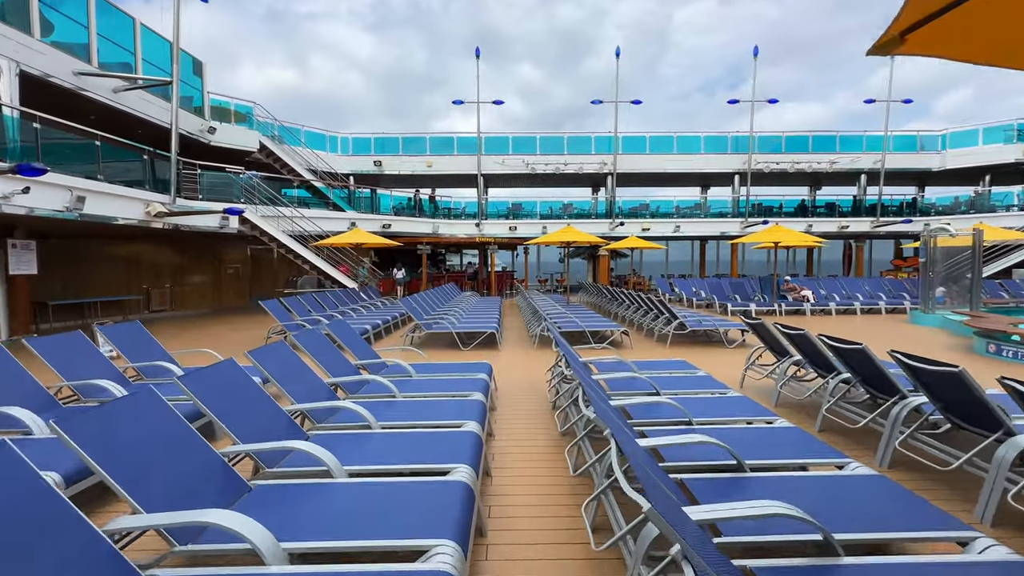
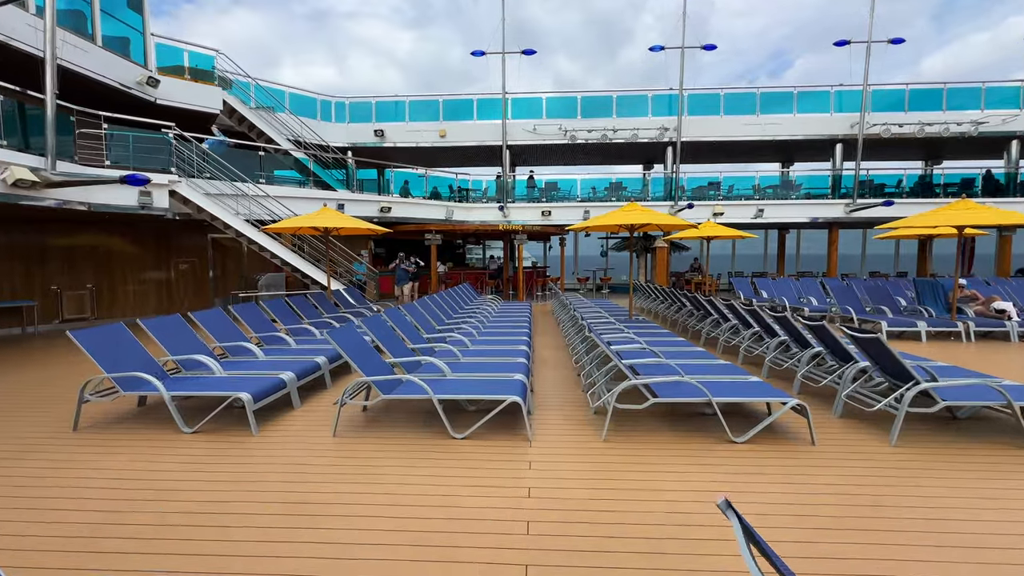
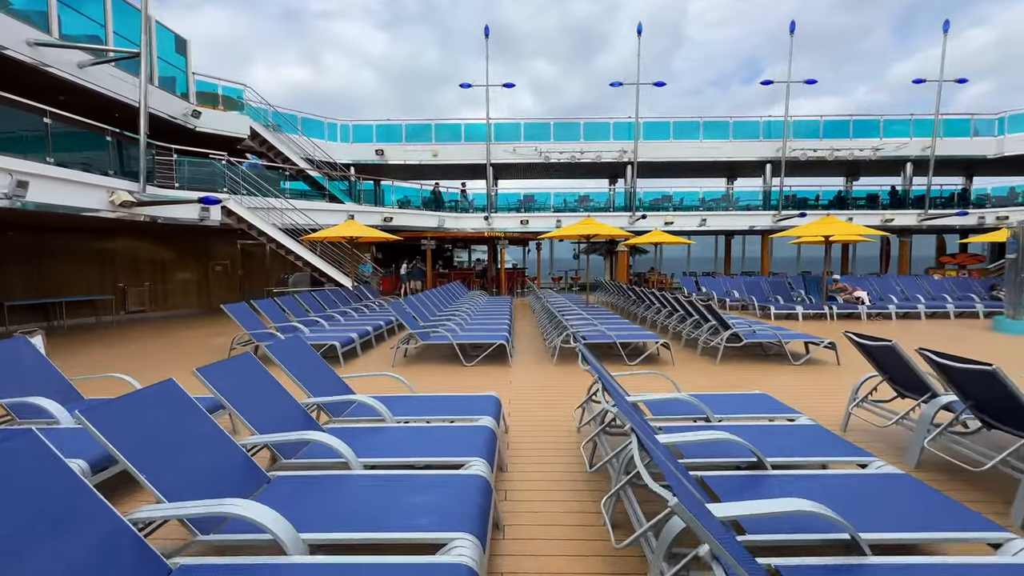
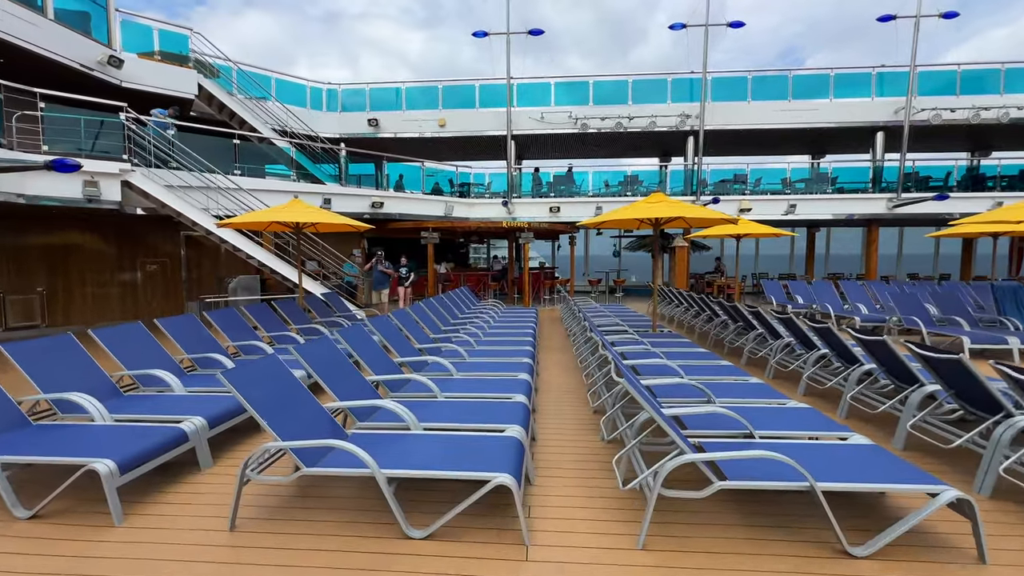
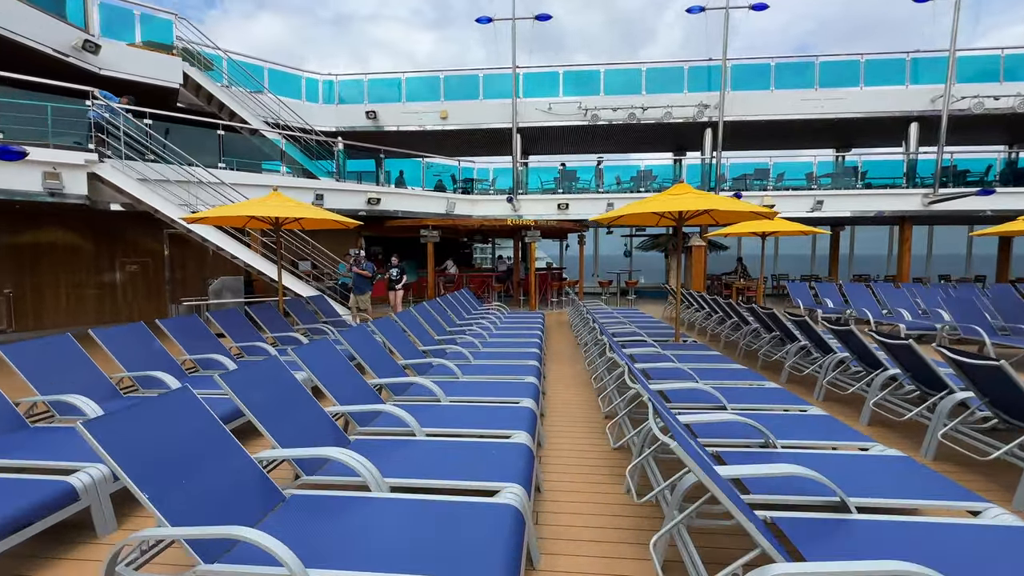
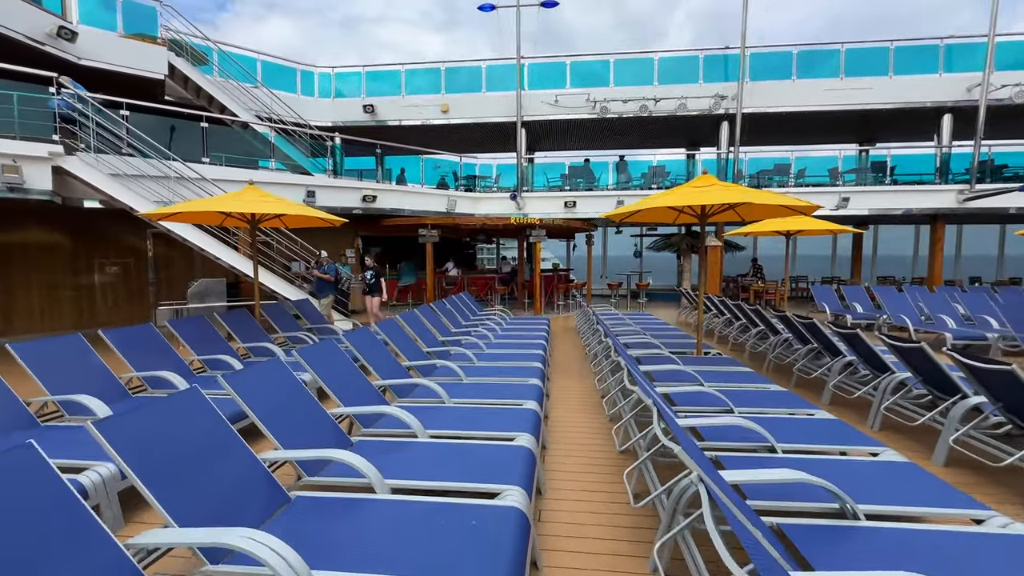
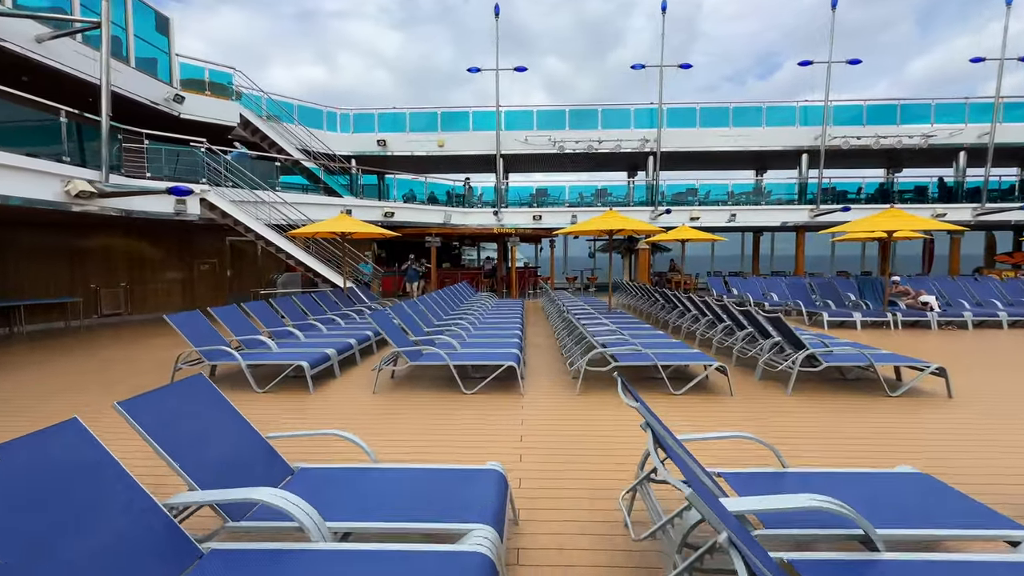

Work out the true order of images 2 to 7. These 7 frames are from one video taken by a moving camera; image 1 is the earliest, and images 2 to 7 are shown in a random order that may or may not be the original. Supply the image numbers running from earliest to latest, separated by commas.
3, 7, 2, 4, 5, 6
